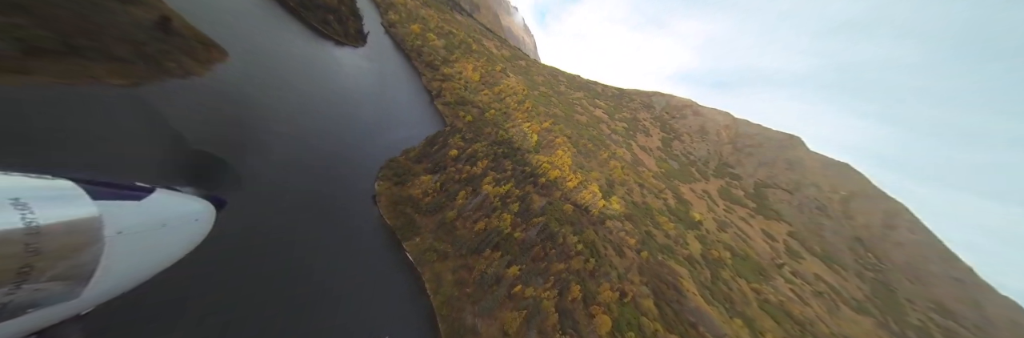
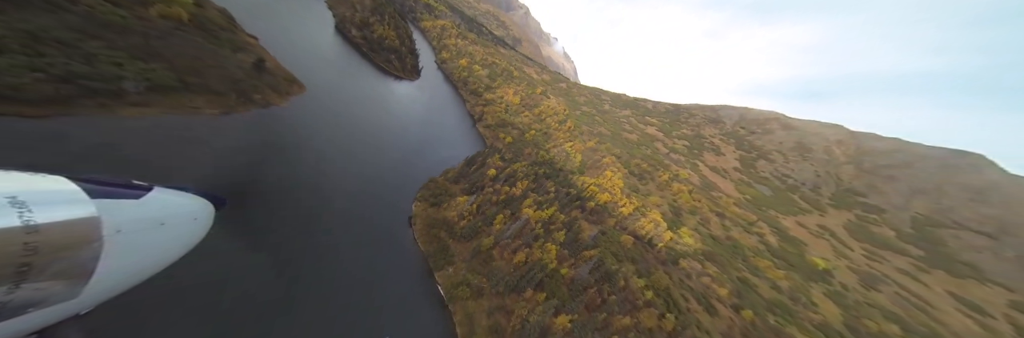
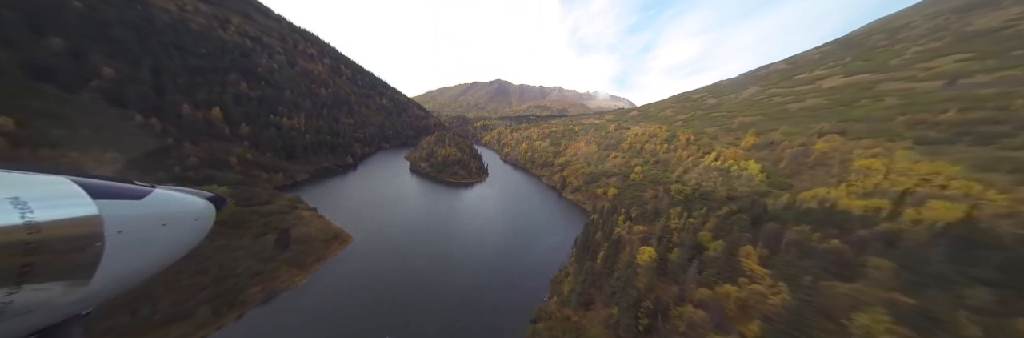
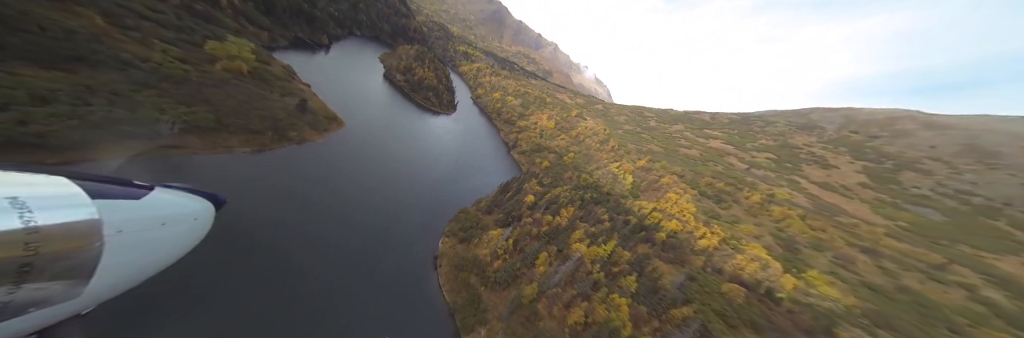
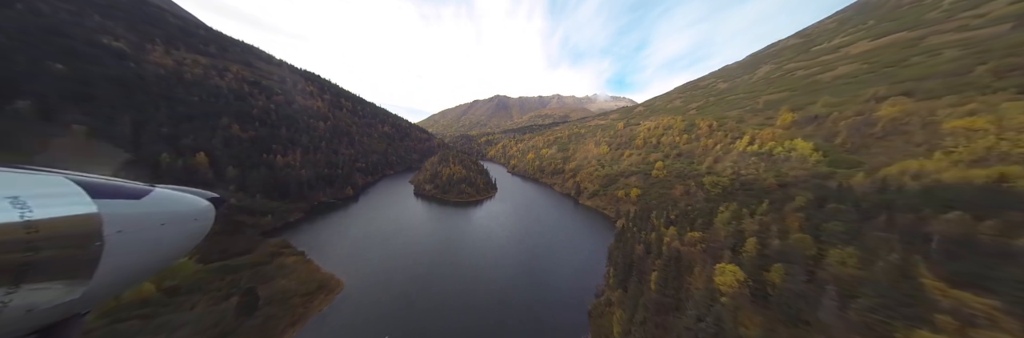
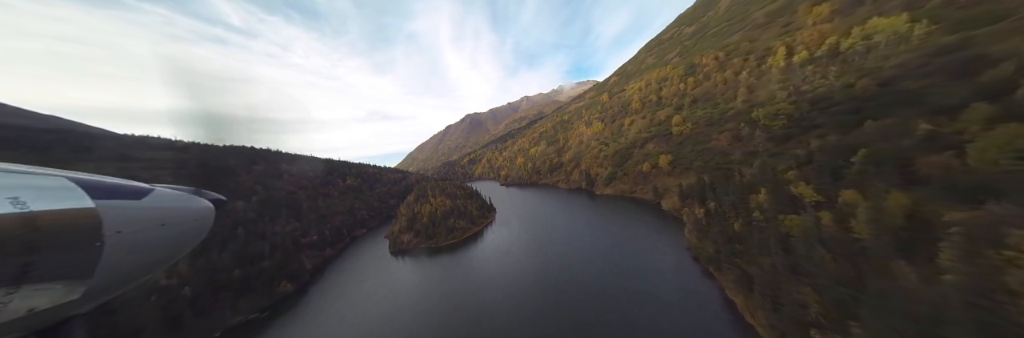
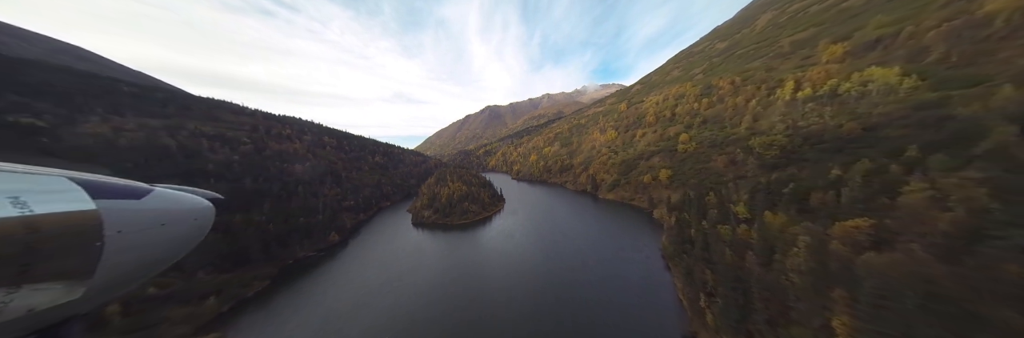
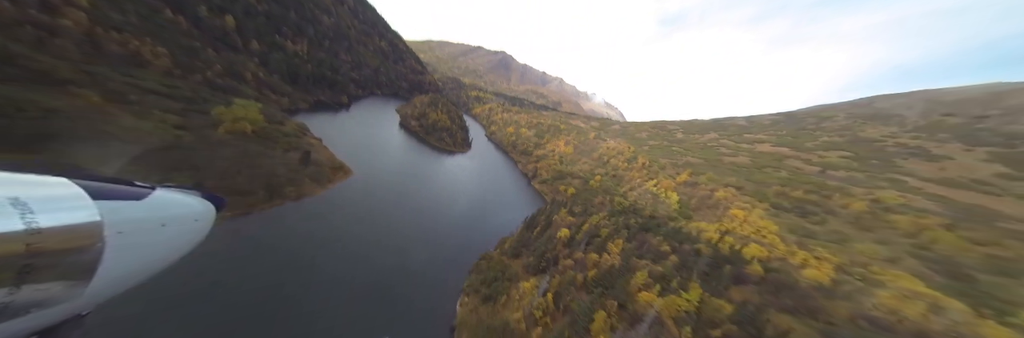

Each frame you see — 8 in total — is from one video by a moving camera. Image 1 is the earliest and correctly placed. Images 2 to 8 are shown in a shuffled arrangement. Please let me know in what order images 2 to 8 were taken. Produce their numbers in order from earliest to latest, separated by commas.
2, 4, 8, 3, 5, 7, 6
